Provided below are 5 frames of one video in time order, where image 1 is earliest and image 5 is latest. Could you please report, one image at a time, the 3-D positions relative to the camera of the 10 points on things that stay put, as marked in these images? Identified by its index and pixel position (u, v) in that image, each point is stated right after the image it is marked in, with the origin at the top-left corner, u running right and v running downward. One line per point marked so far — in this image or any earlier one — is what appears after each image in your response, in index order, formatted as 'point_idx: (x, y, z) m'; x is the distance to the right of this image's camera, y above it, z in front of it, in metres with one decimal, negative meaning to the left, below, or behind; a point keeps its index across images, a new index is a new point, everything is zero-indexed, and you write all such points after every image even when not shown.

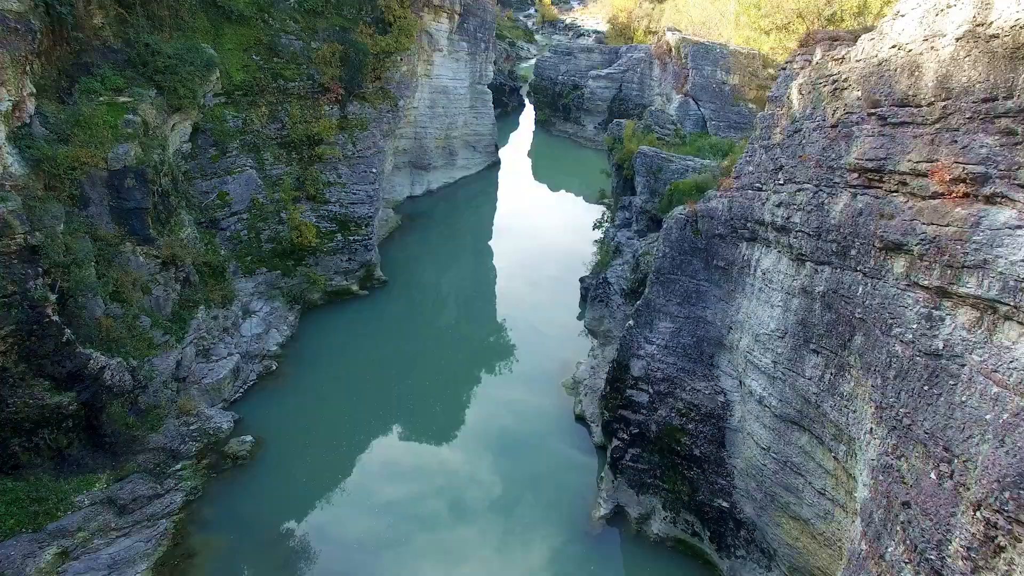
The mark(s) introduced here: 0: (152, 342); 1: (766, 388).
0: (-19.7, -2.9, +10.5) m
1: (+8.8, -3.5, +6.6) m
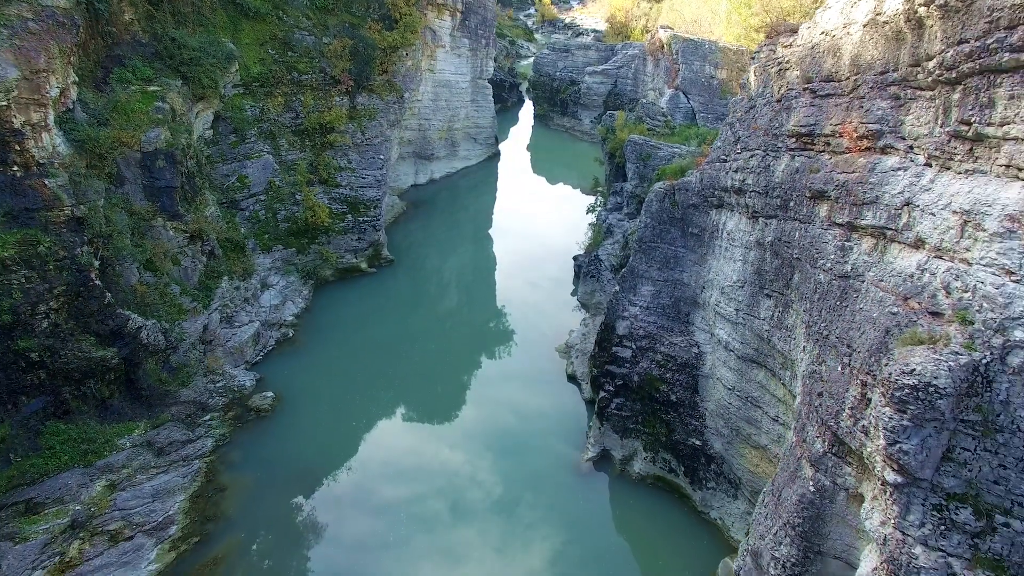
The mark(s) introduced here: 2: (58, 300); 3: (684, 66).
0: (-19.8, -1.2, +11.5) m
1: (+8.7, -1.8, +7.6) m
2: (-21.3, -0.6, +9.0) m
3: (+17.5, +22.5, +19.5) m
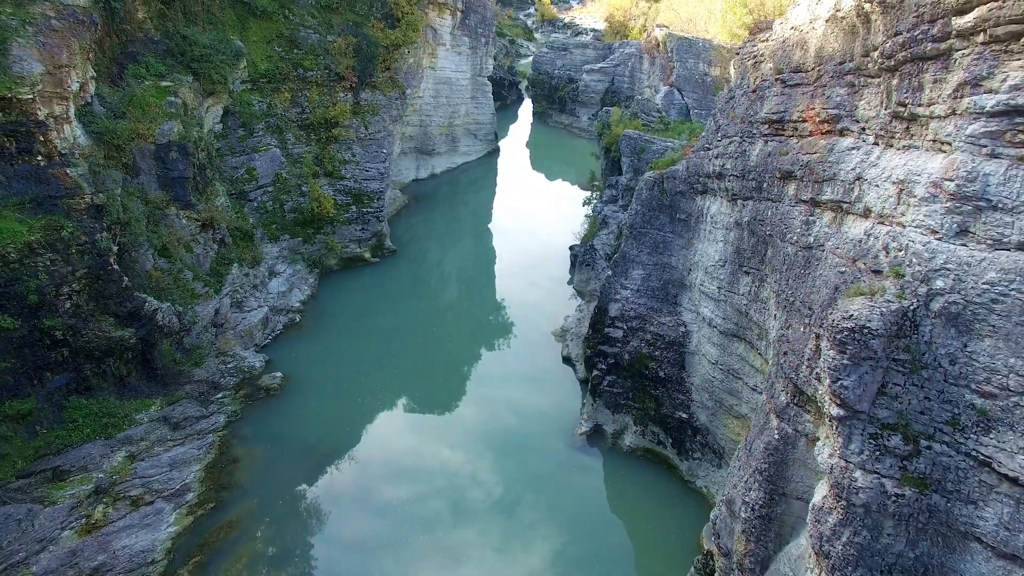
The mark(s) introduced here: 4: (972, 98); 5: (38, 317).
0: (-19.9, -0.3, +12.0) m
1: (+8.5, -1.0, +8.1) m
2: (-21.4, +0.3, +9.5) m
3: (+17.4, +23.3, +20.0) m
4: (+9.0, +3.8, +3.8) m
5: (-22.4, -1.4, +9.1) m
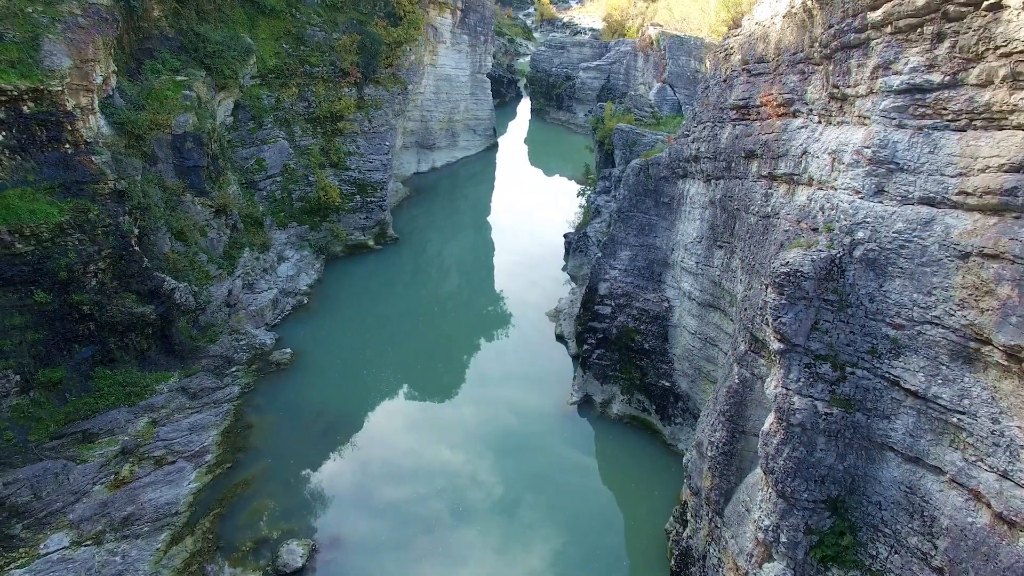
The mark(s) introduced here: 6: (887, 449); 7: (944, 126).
0: (-20.2, +0.9, +12.7) m
1: (+8.3, +0.2, +8.8) m
2: (-21.7, +1.5, +10.2) m
3: (+17.1, +24.5, +20.7) m
4: (+8.8, +5.0, +4.5) m
5: (-22.7, -0.2, +9.8) m
6: (+8.5, -3.7, +4.4) m
7: (+9.1, +3.5, +4.1) m
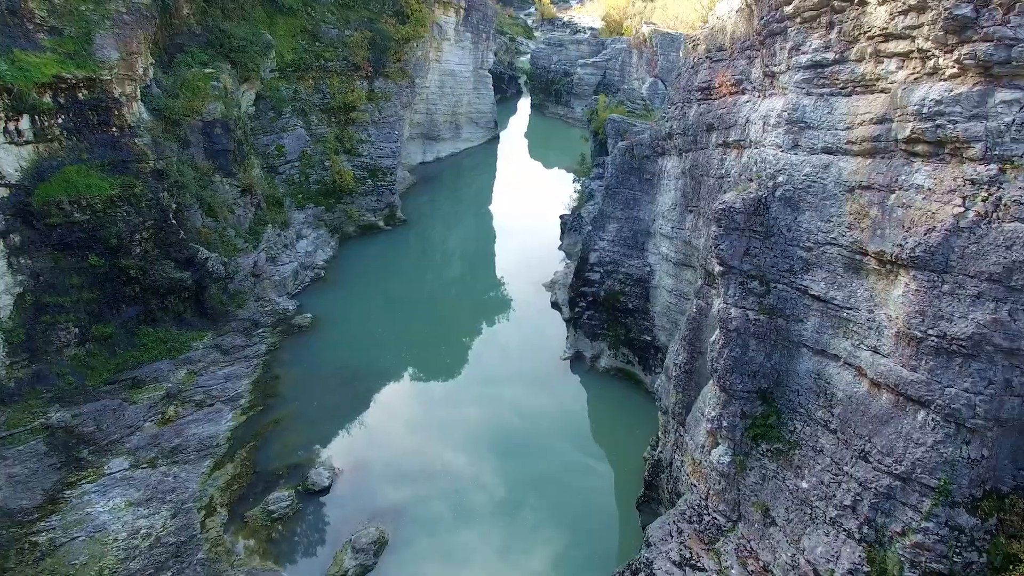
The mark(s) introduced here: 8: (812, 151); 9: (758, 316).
0: (-20.2, +2.9, +14.0) m
1: (+8.3, +2.1, +10.1) m
2: (-21.7, +3.5, +11.5) m
3: (+17.1, +26.4, +22.0) m
4: (+8.7, +6.9, +5.8) m
5: (-22.7, +1.8, +11.1) m
6: (+8.5, -1.7, +5.6) m
7: (+9.1, +5.4, +5.3) m
8: (+8.6, +3.9, +5.5) m
9: (+7.4, -0.9, +5.8) m
